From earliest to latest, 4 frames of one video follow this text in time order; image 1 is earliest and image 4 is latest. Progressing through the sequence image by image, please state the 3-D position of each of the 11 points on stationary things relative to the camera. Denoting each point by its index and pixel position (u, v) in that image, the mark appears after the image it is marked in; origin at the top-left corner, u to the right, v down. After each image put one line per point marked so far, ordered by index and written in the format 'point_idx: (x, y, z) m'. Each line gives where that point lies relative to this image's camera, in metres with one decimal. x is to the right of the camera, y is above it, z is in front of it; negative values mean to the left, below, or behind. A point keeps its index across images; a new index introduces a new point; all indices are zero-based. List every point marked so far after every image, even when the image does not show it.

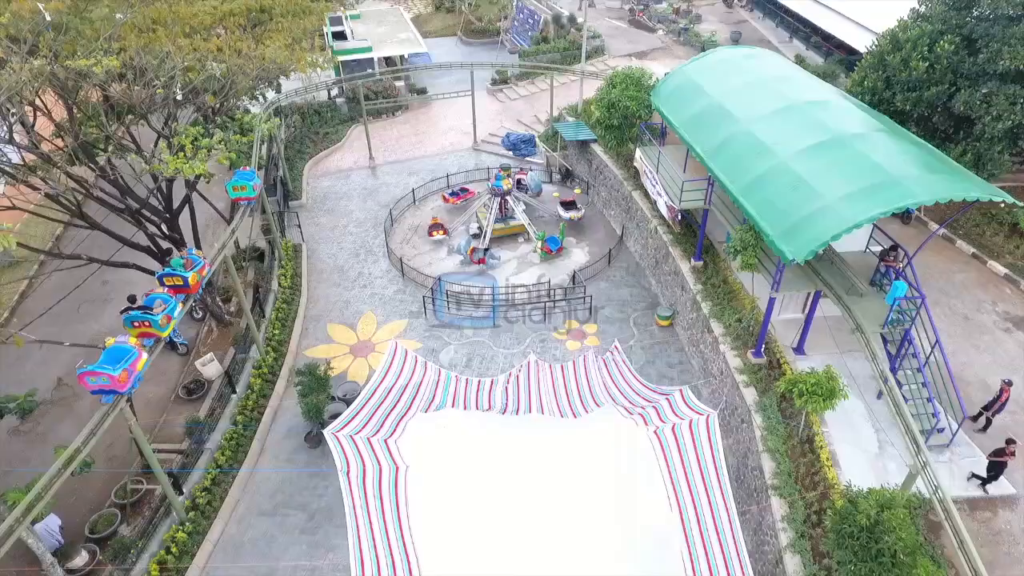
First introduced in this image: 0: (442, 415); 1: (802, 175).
0: (-1.9, -3.2, +17.0) m
1: (+8.6, +3.3, +18.7) m
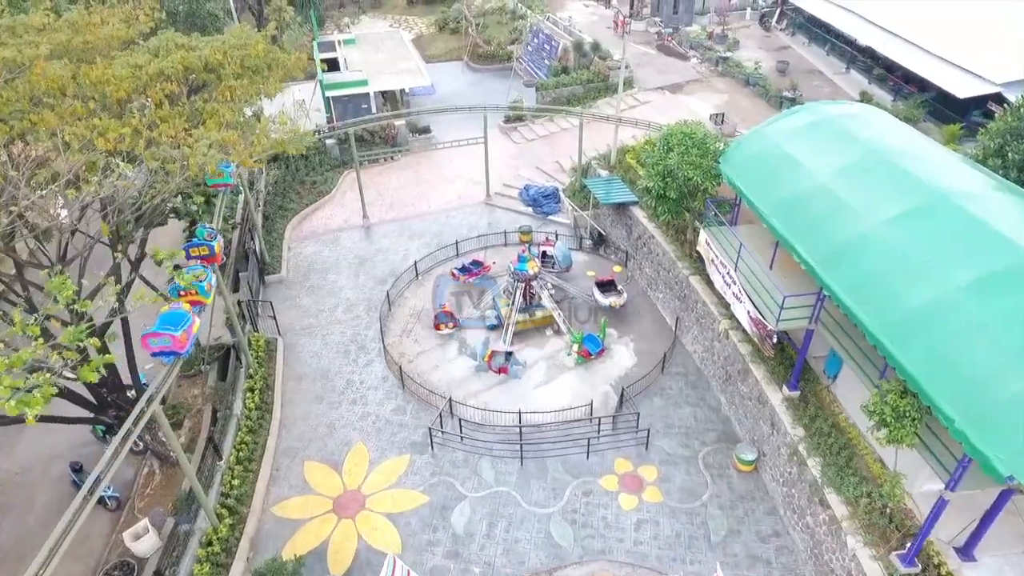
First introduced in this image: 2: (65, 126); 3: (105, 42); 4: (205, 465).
0: (-0.8, -7.1, +11.0) m
1: (+9.6, -0.7, +12.8) m
2: (-9.1, +3.4, +13.1) m
3: (-10.2, +6.2, +15.8) m
4: (-9.0, -5.1, +18.5) m
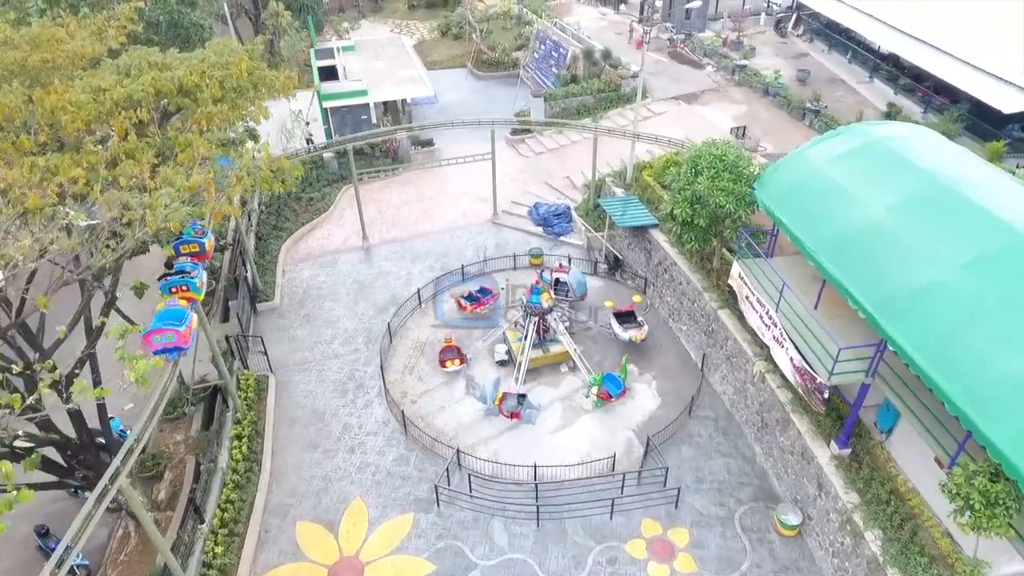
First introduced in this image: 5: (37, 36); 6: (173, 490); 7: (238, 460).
0: (-0.4, -8.3, +9.0) m
1: (+10.0, -1.8, +10.9) m
2: (-8.7, +2.2, +11.2) m
3: (-9.7, +5.0, +13.9) m
4: (-8.5, -6.3, +16.6) m
5: (-10.5, +5.5, +14.0) m
6: (-10.1, -6.0, +19.0) m
7: (-8.2, -5.2, +18.9) m
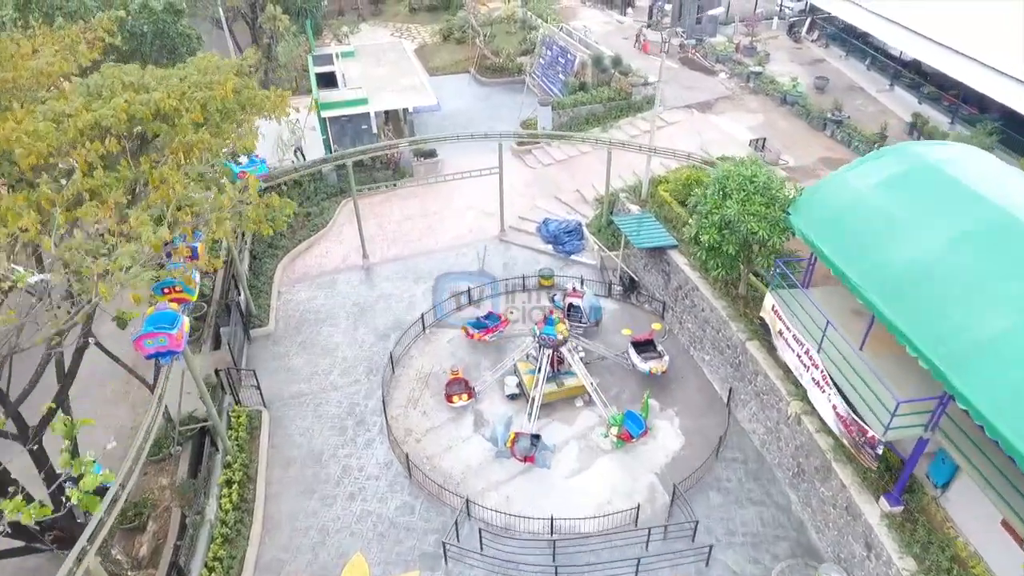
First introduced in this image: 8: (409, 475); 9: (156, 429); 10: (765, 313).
0: (0.0, -9.2, +7.4) m
1: (+10.4, -2.8, +9.3) m
2: (-8.3, +1.3, +9.6) m
3: (-9.3, +4.1, +12.3) m
4: (-8.1, -7.3, +15.0) m
5: (-10.1, +4.5, +12.4) m
6: (-9.7, -7.0, +17.4) m
7: (-7.8, -6.1, +17.3) m
8: (-3.1, -5.6, +19.0) m
9: (-9.1, -3.5, +16.2) m
10: (+7.3, -0.7, +18.4) m
